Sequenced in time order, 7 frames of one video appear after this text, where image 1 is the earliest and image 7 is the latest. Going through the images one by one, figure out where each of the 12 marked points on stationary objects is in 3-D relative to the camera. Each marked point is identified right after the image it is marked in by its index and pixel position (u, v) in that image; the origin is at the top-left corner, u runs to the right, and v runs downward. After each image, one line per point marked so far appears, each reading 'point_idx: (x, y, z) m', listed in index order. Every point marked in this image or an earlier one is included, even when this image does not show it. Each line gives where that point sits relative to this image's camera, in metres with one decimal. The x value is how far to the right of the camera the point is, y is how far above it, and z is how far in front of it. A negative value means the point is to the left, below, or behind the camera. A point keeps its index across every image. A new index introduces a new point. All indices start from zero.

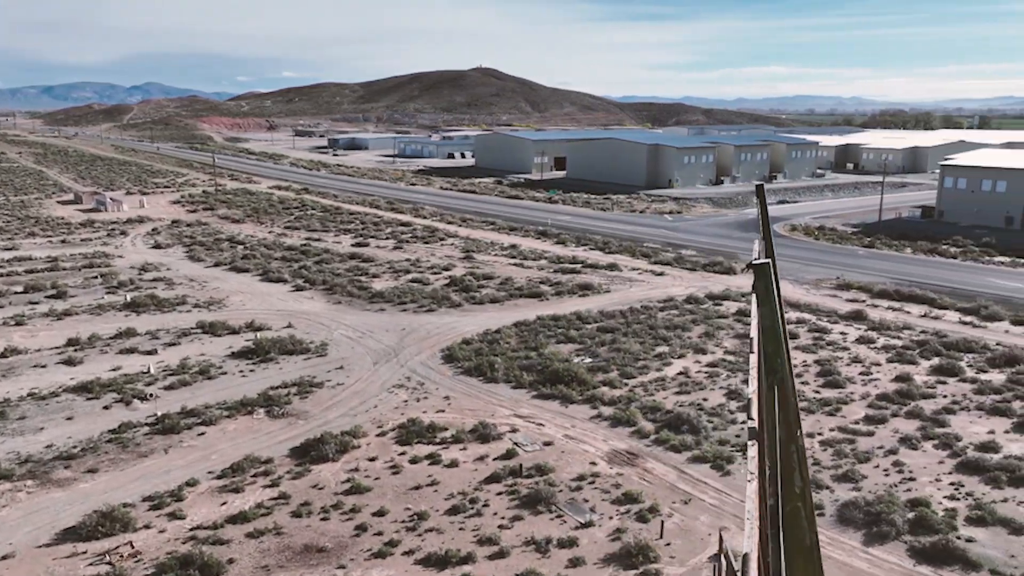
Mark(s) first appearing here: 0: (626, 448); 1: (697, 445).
0: (+2.7, -3.8, +19.5) m
1: (+4.4, -3.8, +19.5) m
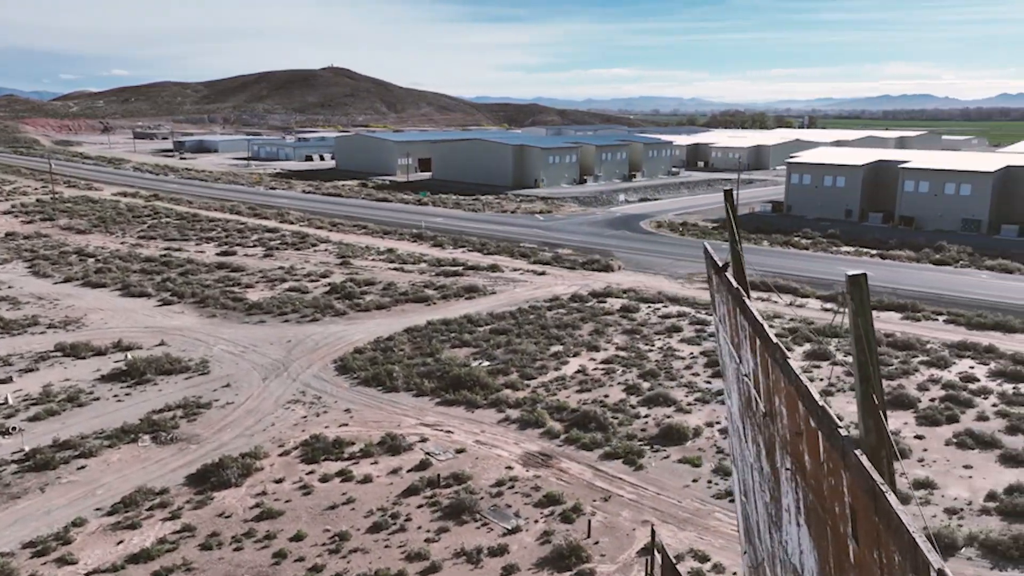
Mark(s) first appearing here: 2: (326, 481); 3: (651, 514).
0: (+0.7, -3.9, +19.6) m
1: (+2.3, -3.8, +19.9) m
2: (-4.1, -4.3, +18.1) m
3: (+2.8, -4.6, +16.6) m
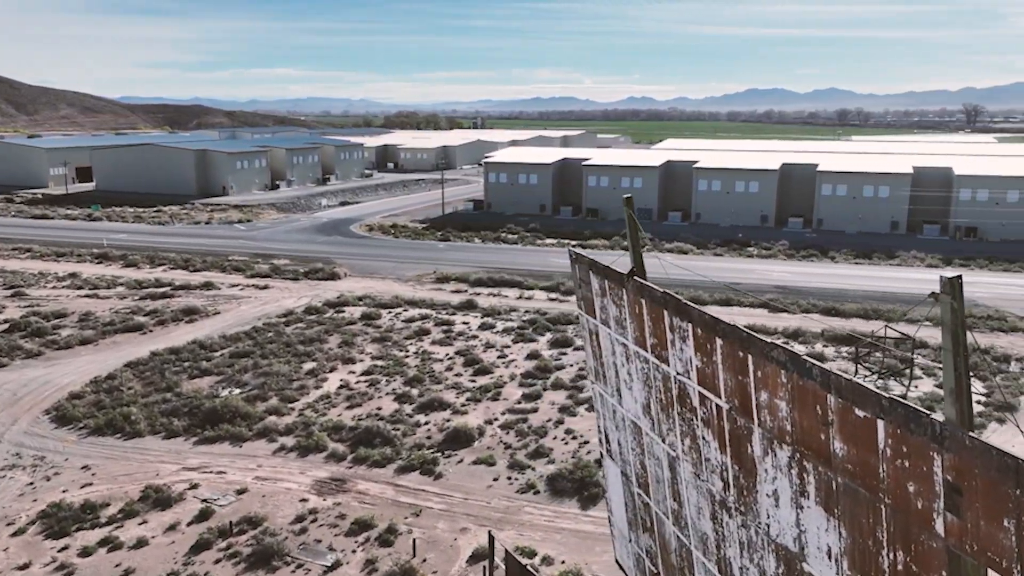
0: (-4.1, -4.3, +18.5) m
1: (-2.7, -4.0, +19.4) m
2: (-7.9, -5.0, +15.3) m
3: (-0.9, -4.7, +16.6) m
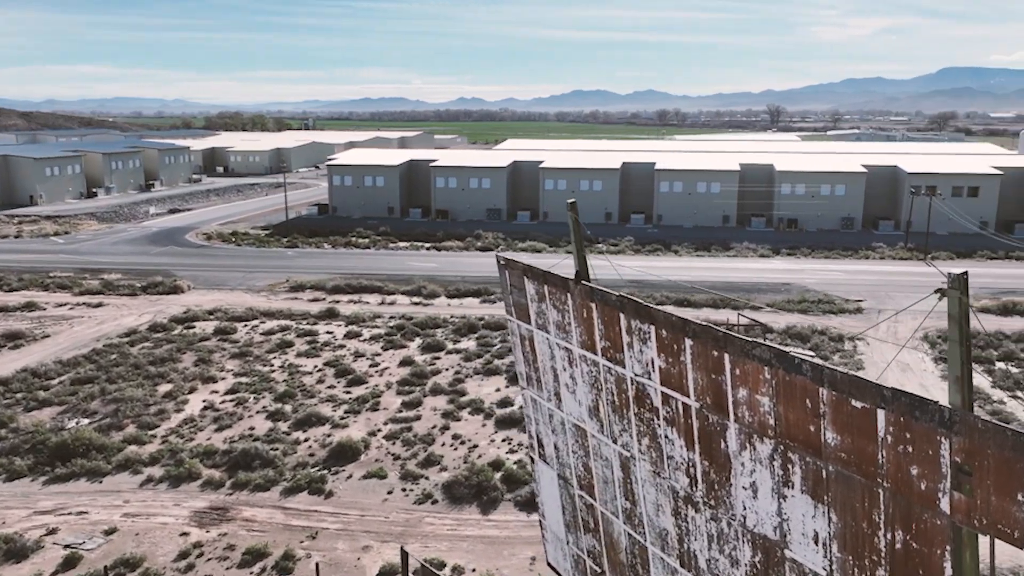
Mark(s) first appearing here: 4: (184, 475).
0: (-6.4, -4.6, +17.3) m
1: (-5.2, -4.3, +18.4) m
2: (-9.5, -5.5, +13.4) m
3: (-2.9, -4.9, +16.0) m
4: (-7.4, -4.2, +18.4) m
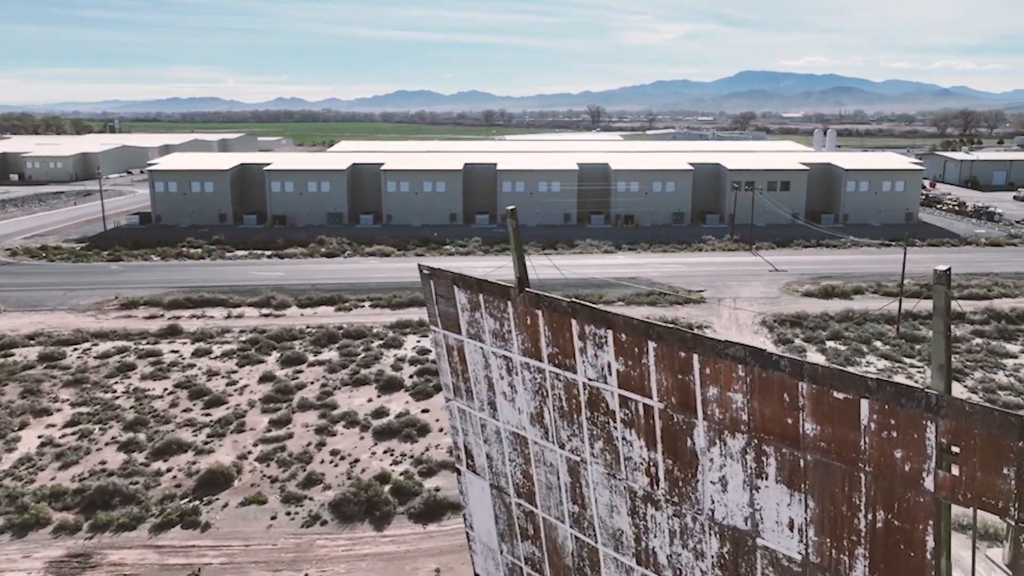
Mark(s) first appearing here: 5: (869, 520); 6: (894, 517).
0: (-8.5, -5.0, +15.5) m
1: (-7.6, -4.7, +16.9) m
2: (-10.6, -6.1, +11.1) m
3: (-4.7, -5.2, +15.0) m
4: (-9.7, -4.7, +16.4) m
5: (+2.7, -1.7, +6.0) m
6: (+2.8, -1.7, +5.9) m
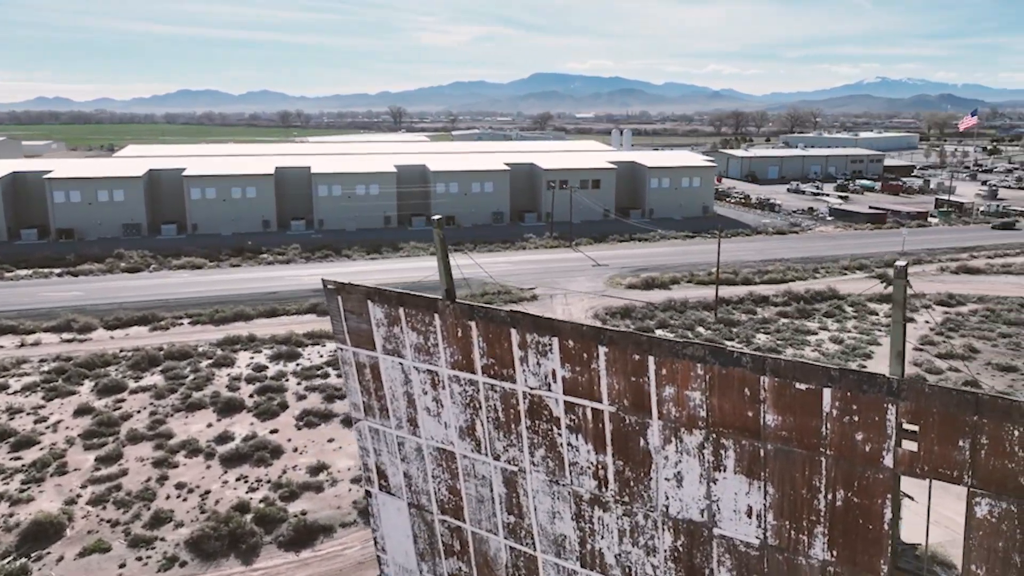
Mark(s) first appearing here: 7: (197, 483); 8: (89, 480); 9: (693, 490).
0: (-10.4, -5.6, +13.0) m
1: (-9.8, -5.2, +14.6) m
2: (-11.3, -6.7, +8.2) m
3: (-6.6, -5.6, +13.5) m
4: (-11.8, -5.4, +13.6) m
5: (+2.5, -1.7, +6.5) m
6: (+2.7, -1.6, +6.4) m
7: (-7.0, -4.4, +18.2) m
8: (-9.5, -4.3, +18.2) m
9: (+1.6, -1.8, +7.2) m
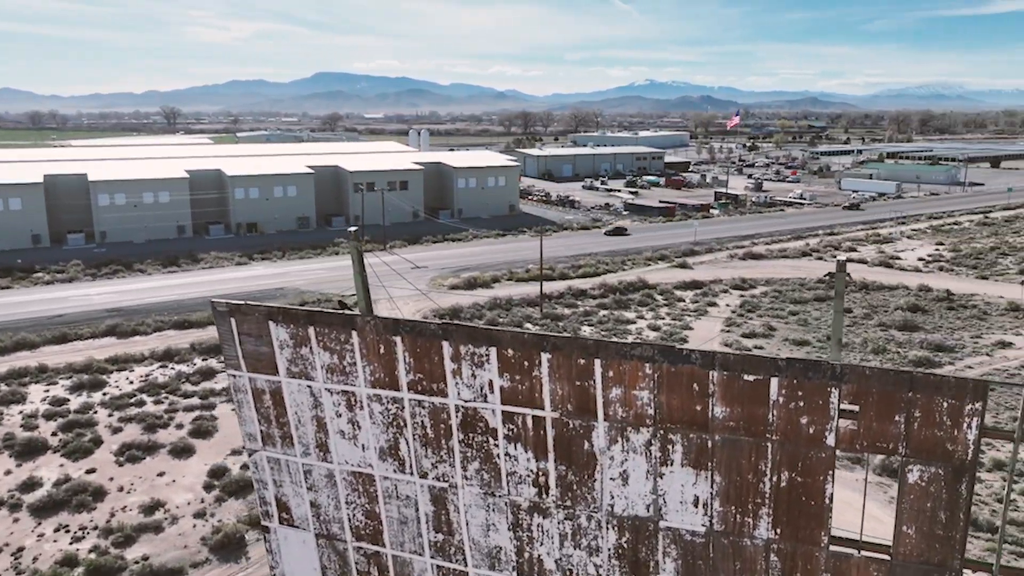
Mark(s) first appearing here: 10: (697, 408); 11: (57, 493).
0: (-11.7, -6.3, +10.0) m
1: (-11.6, -5.9, +11.6) m
2: (-11.3, -7.5, +5.1) m
3: (-8.2, -6.1, +11.4) m
4: (-13.2, -6.2, +10.2) m
5: (+2.2, -1.6, +6.9) m
6: (+2.4, -1.6, +6.8) m
7: (-9.8, -4.9, +15.8) m
8: (-12.2, -5.0, +15.3) m
9: (+1.1, -1.8, +7.4) m
10: (+1.6, -1.0, +6.9) m
11: (-9.7, -4.4, +17.3) m
